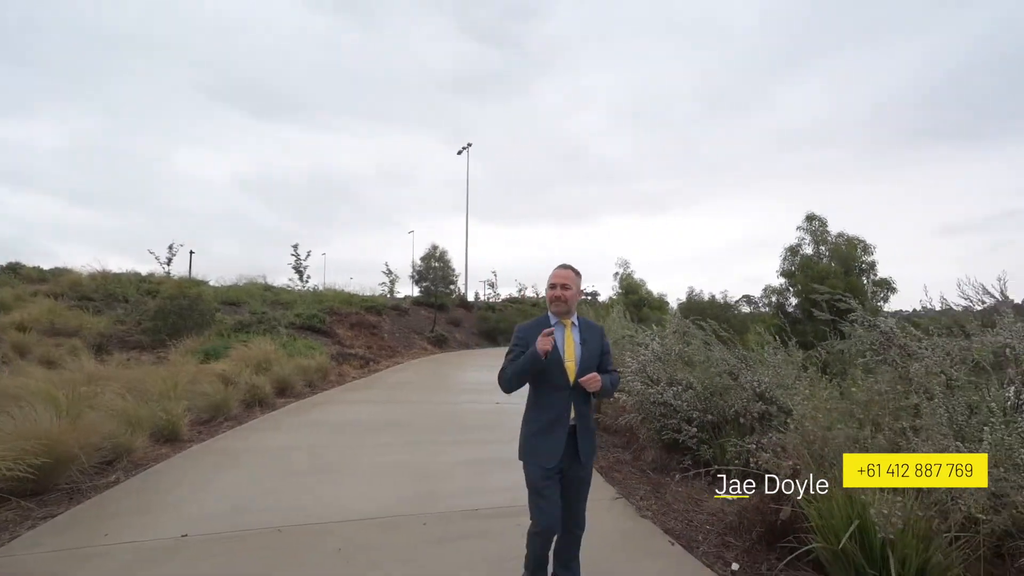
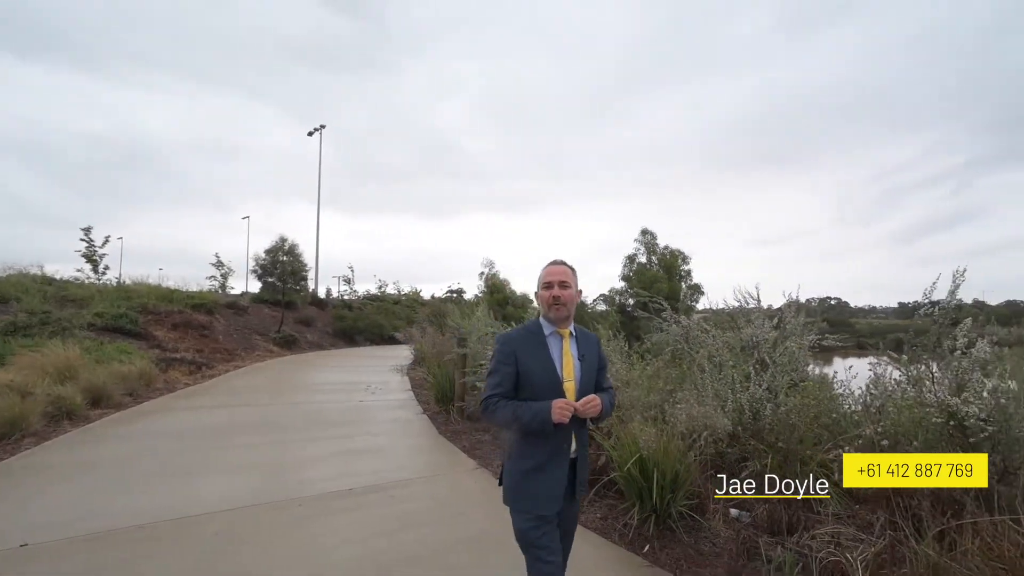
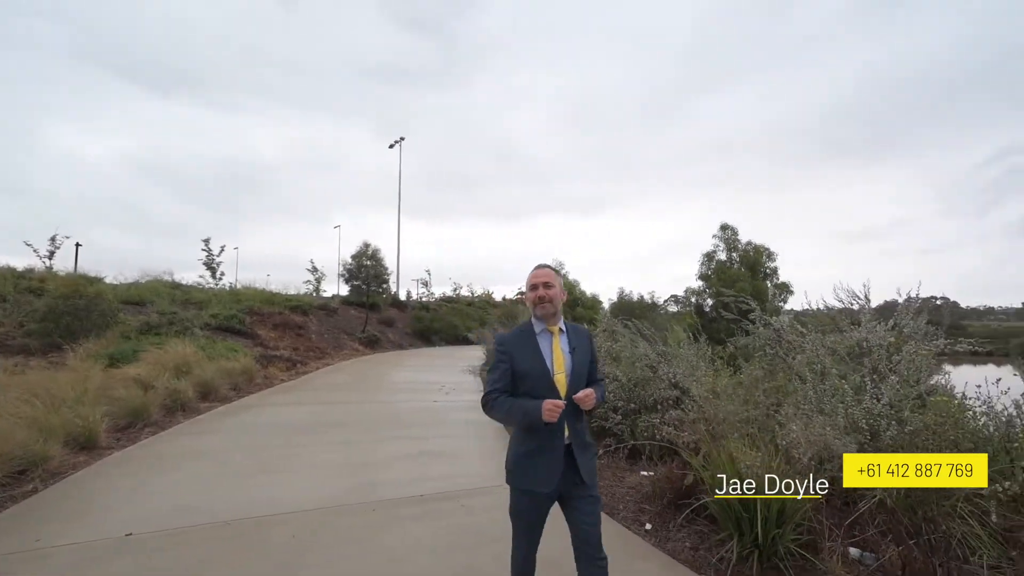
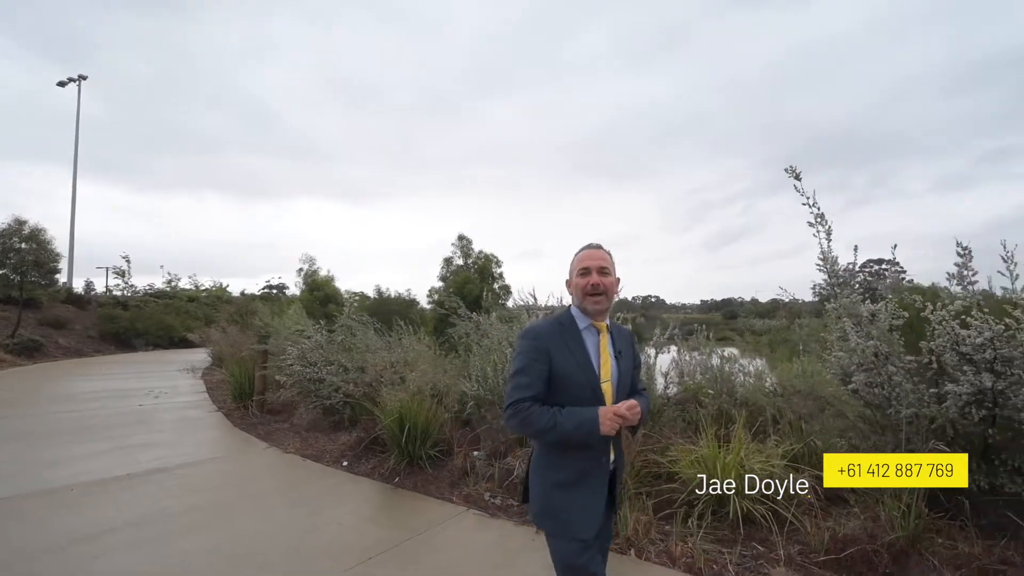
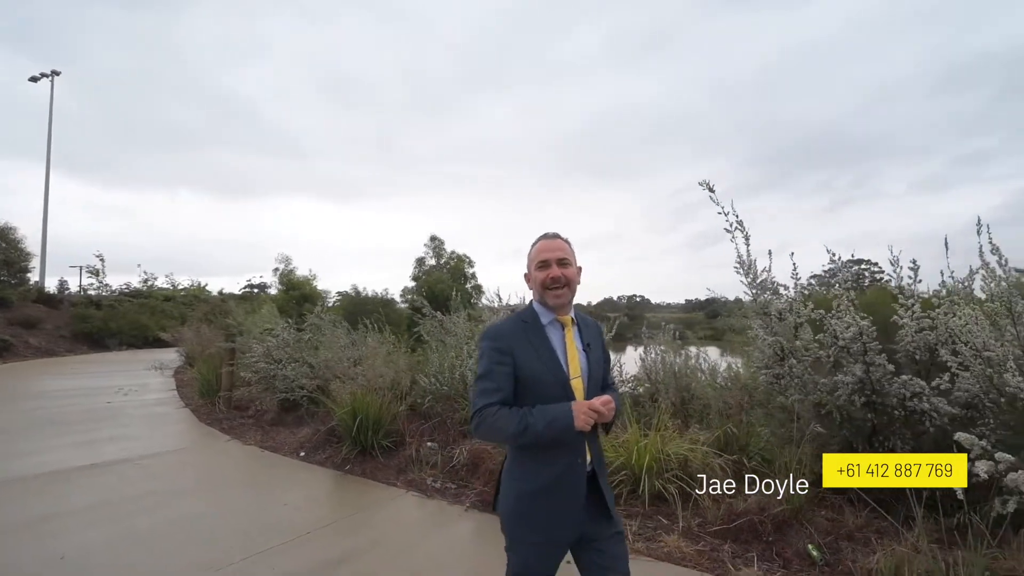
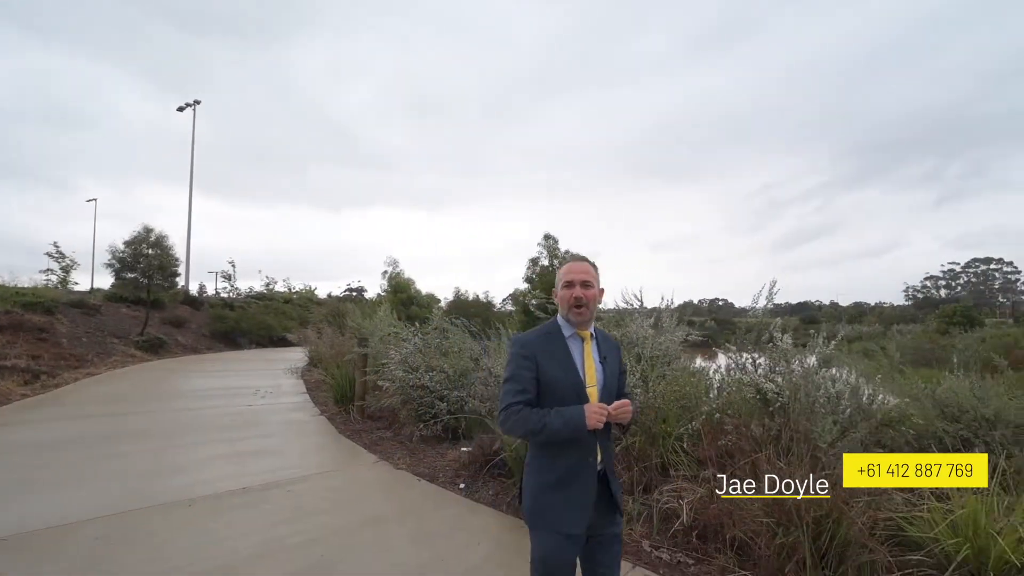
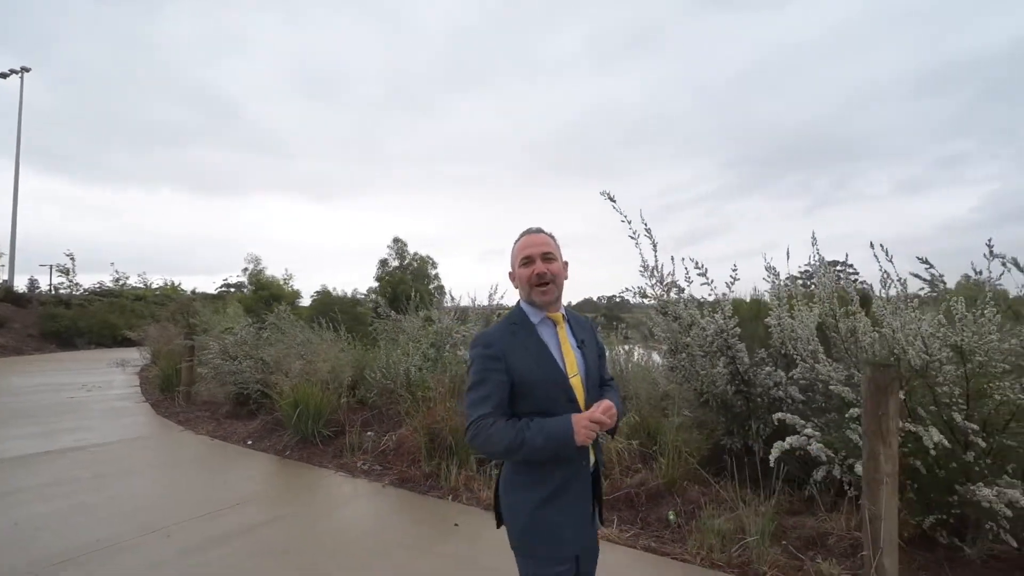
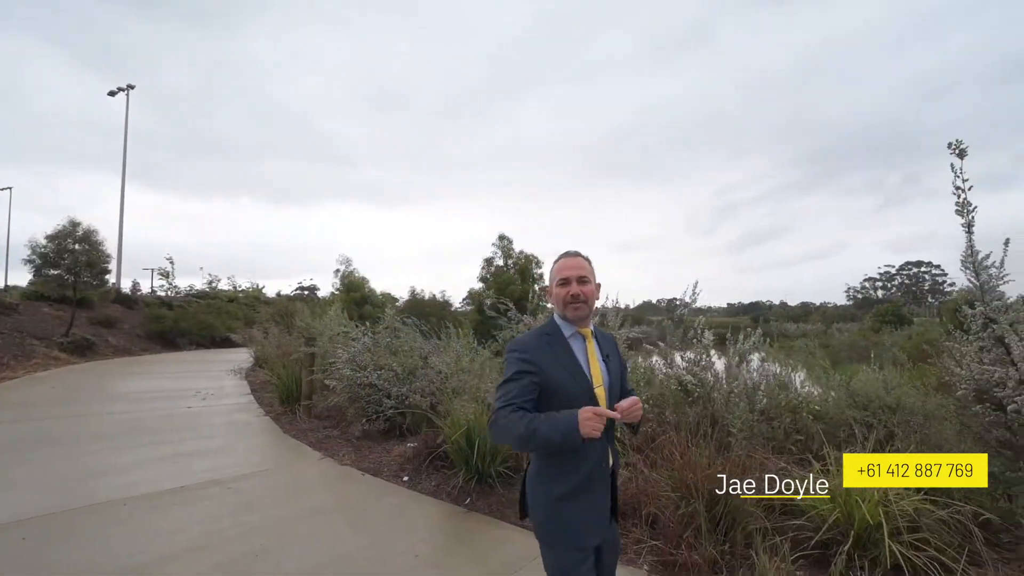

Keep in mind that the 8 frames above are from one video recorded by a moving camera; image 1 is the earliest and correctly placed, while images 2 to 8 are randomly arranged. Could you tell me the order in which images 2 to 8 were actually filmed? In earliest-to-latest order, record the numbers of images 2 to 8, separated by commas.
3, 2, 6, 8, 4, 5, 7
